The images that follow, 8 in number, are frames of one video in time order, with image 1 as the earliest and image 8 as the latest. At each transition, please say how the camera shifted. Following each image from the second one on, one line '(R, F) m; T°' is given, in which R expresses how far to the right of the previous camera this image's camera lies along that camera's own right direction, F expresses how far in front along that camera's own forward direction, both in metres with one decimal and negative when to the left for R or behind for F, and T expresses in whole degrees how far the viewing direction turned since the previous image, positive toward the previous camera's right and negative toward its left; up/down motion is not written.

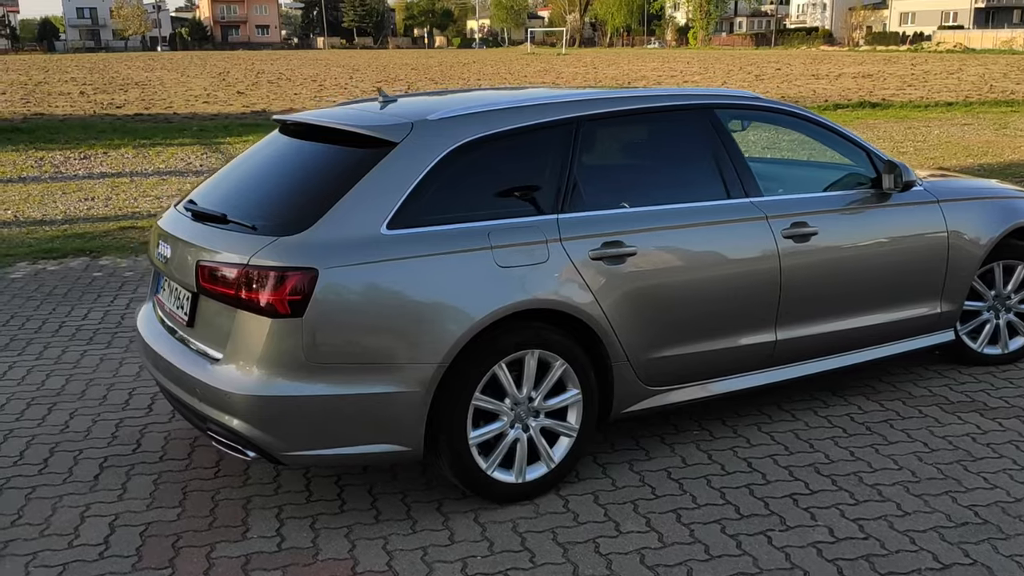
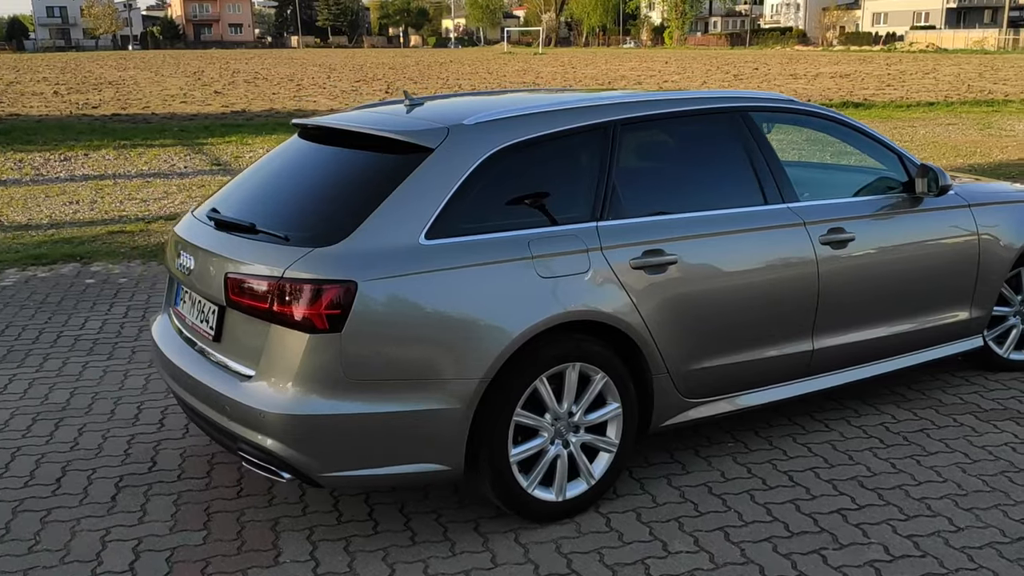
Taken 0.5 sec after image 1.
(-0.2, +0.1) m; +2°
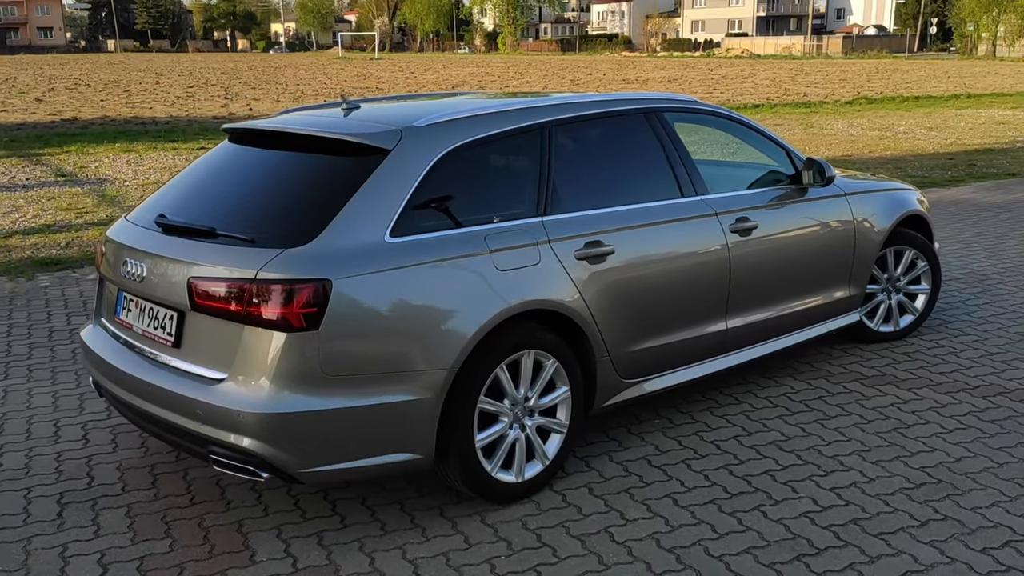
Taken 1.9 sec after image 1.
(-0.5, -0.1) m; +10°
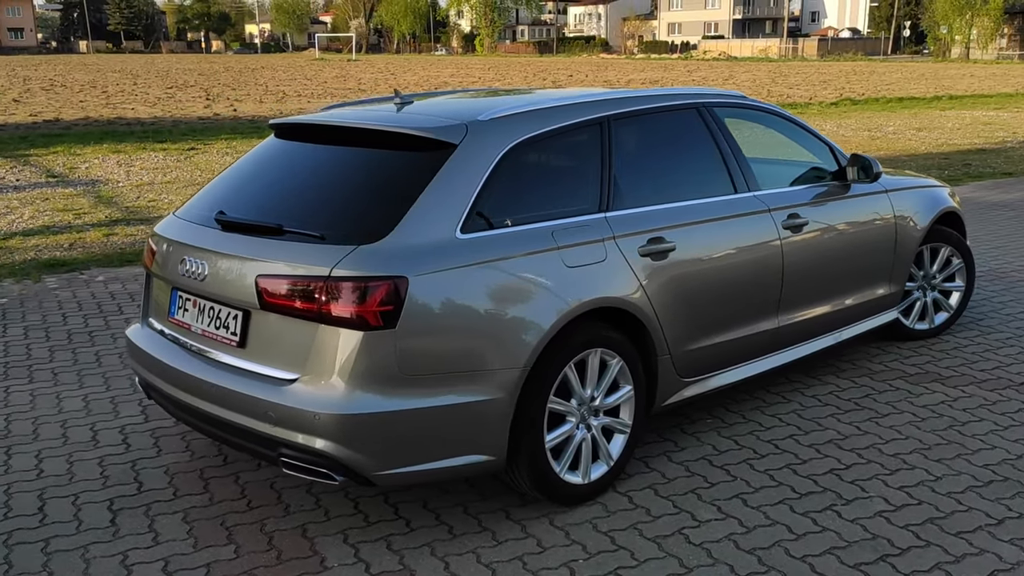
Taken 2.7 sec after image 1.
(-0.4, +0.1) m; +2°
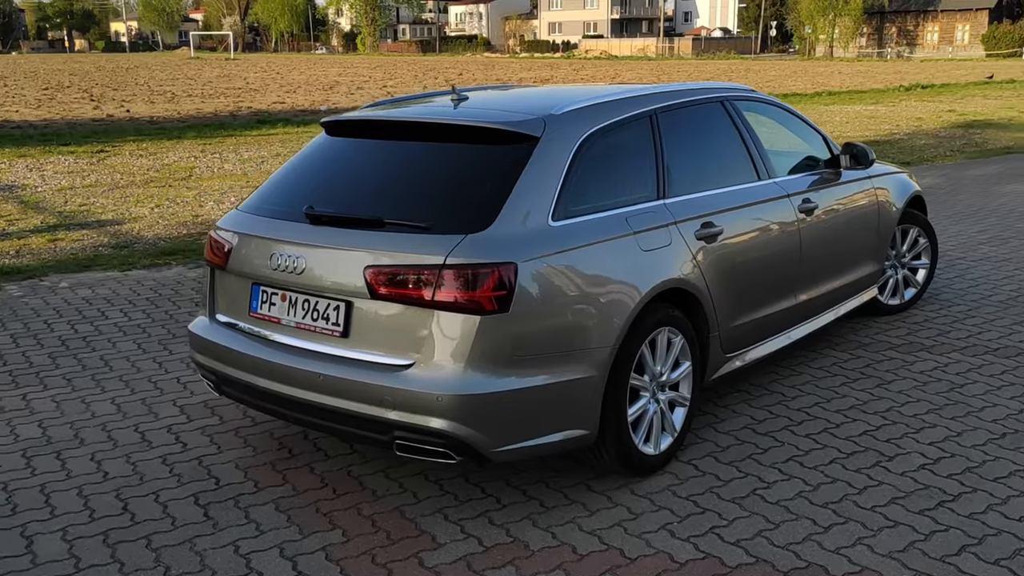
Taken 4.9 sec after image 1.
(-0.8, -0.1) m; +7°
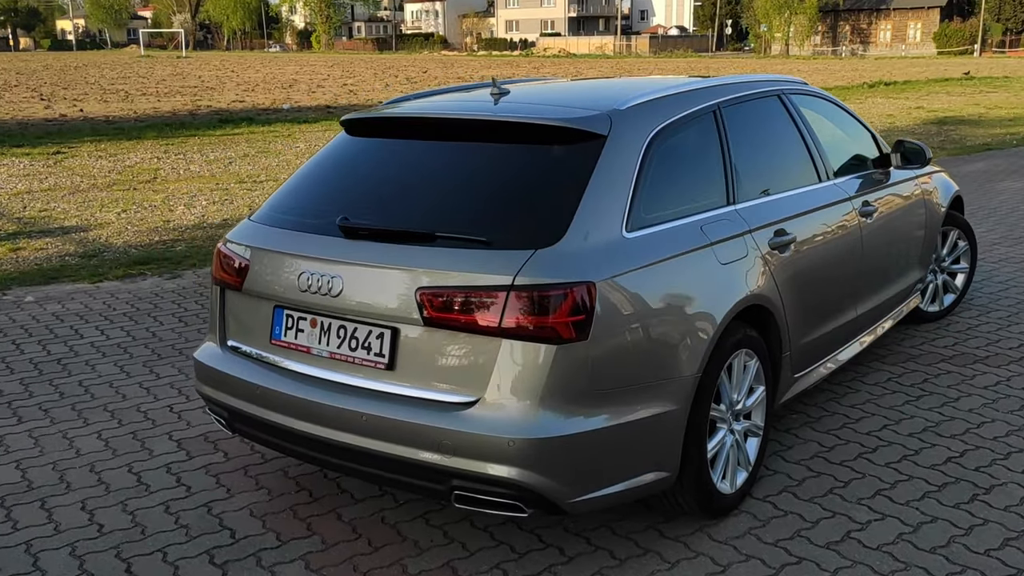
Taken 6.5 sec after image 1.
(-0.4, +0.5) m; +3°
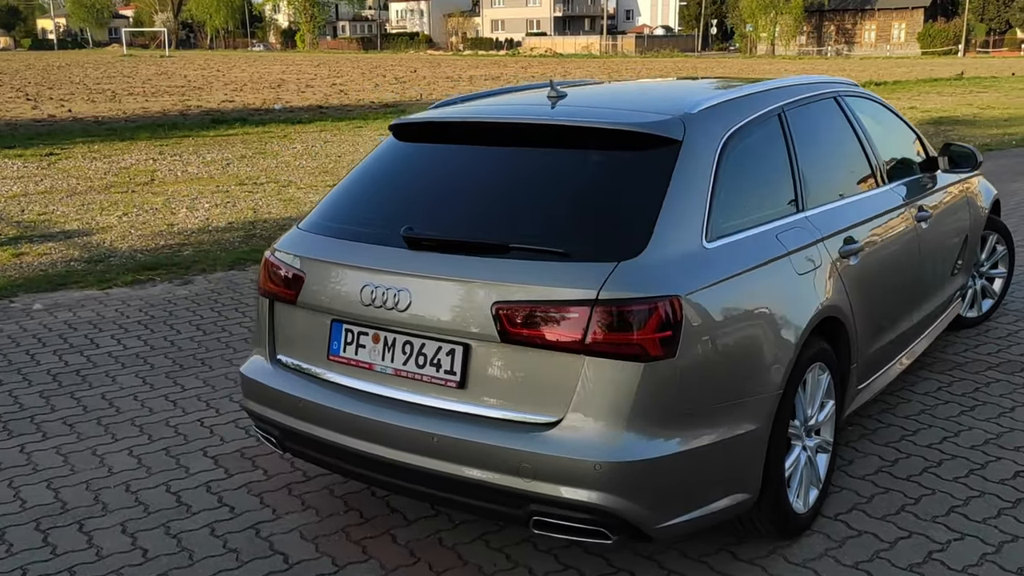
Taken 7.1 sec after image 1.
(-0.3, +0.2) m; +1°
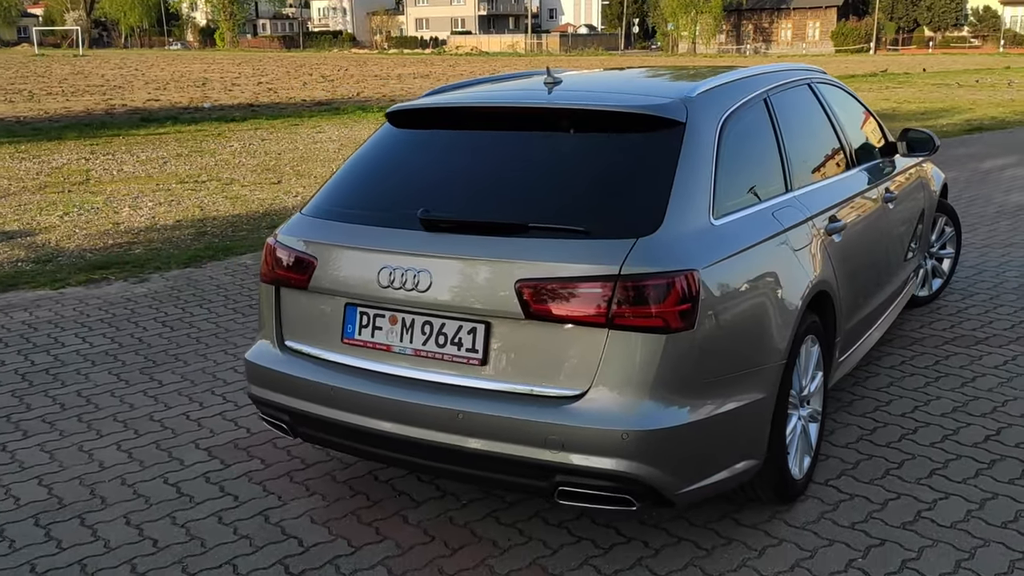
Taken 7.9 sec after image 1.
(-0.3, -0.1) m; +4°
